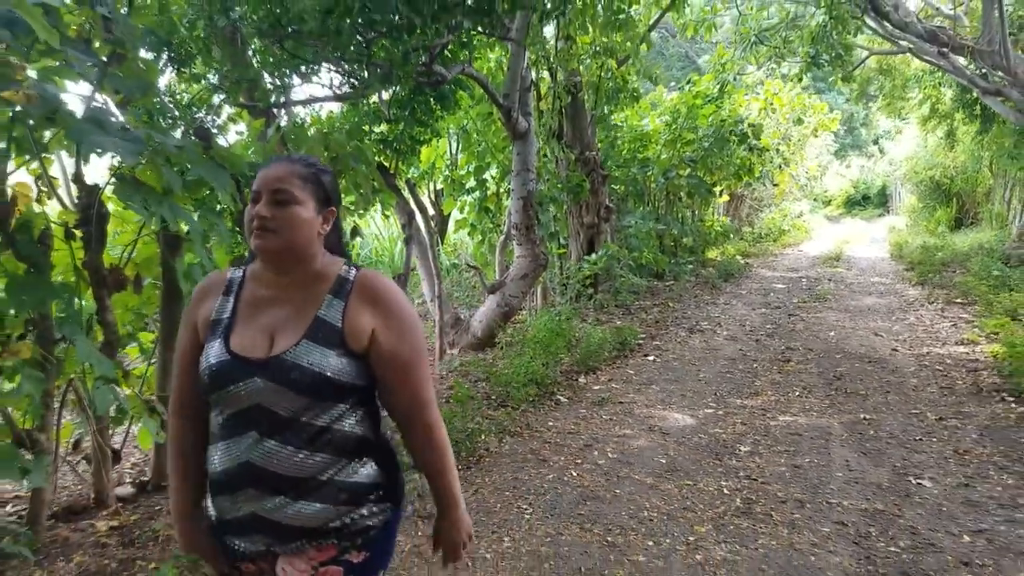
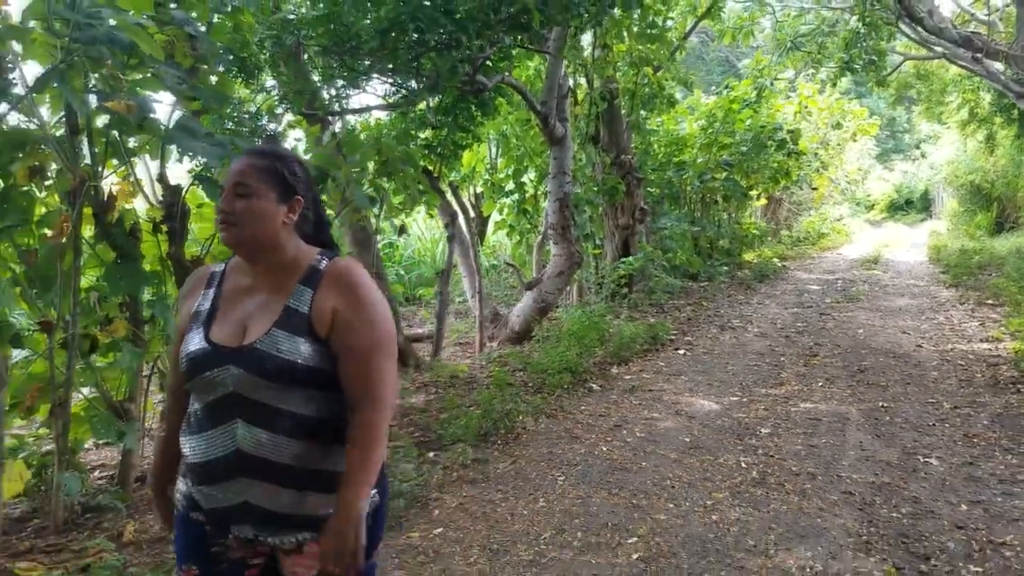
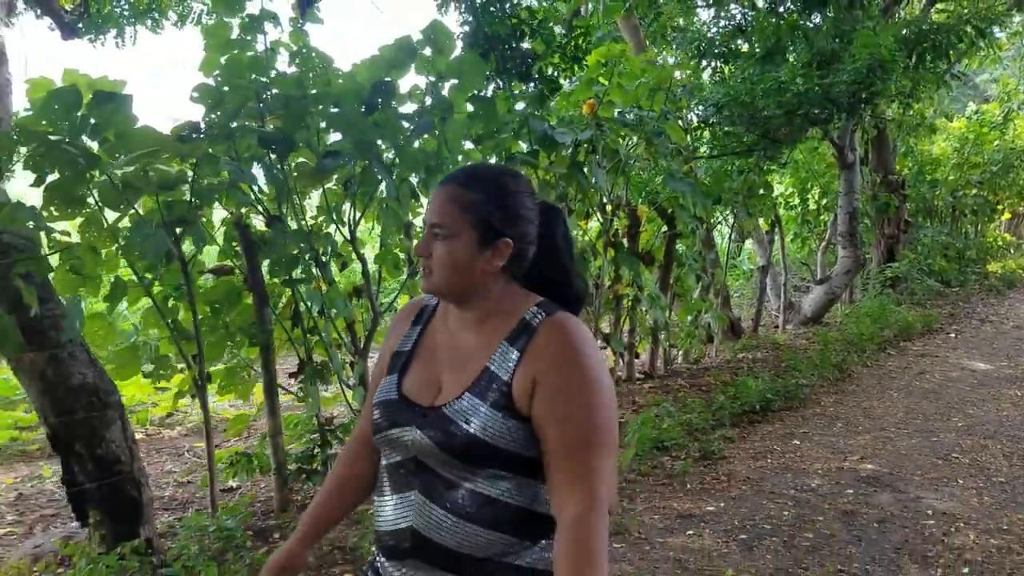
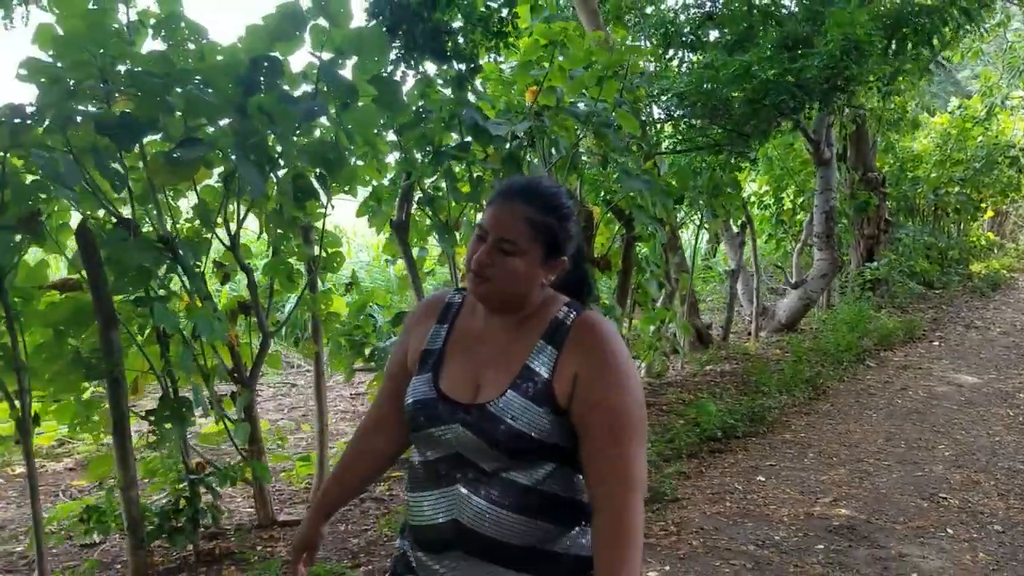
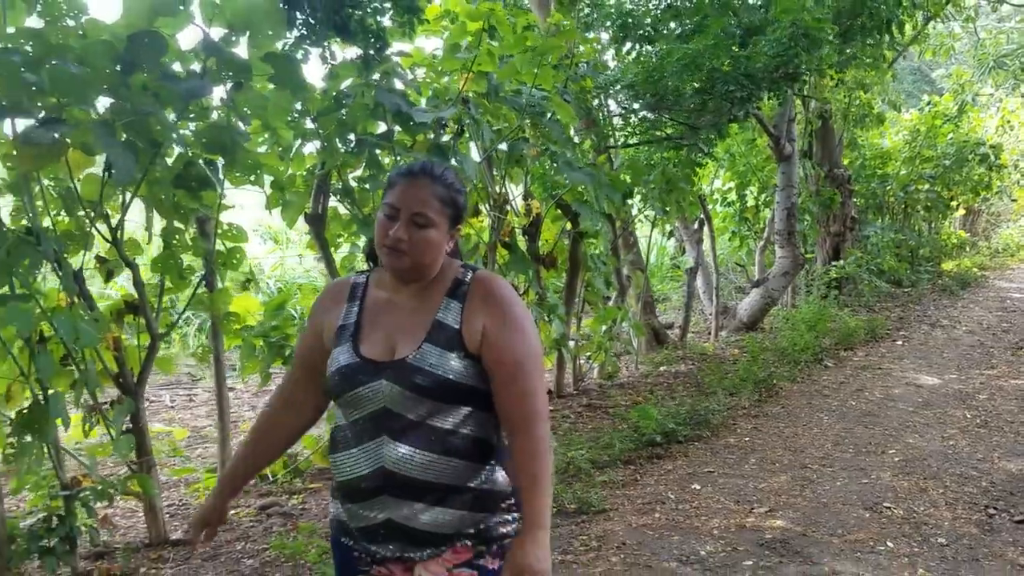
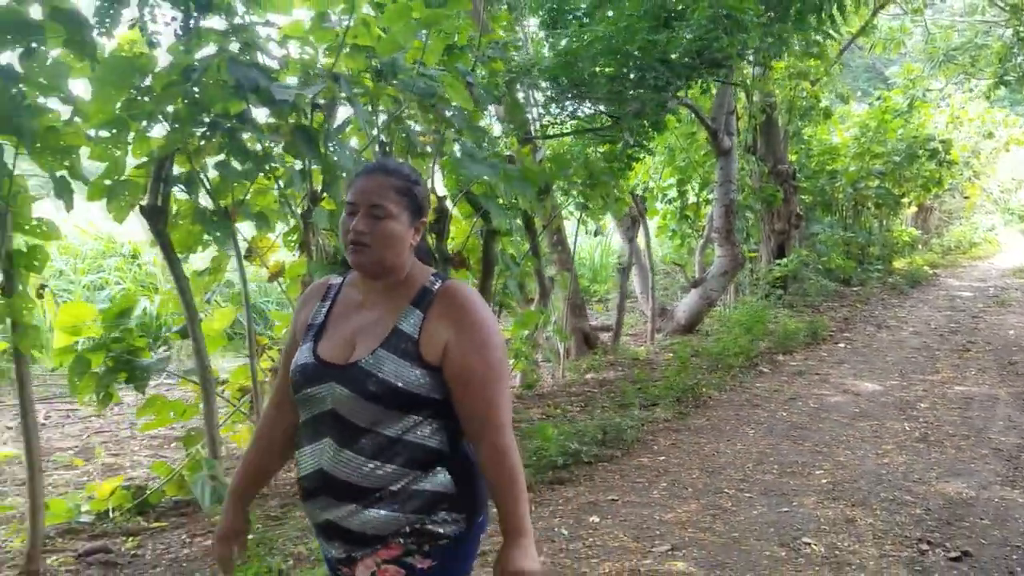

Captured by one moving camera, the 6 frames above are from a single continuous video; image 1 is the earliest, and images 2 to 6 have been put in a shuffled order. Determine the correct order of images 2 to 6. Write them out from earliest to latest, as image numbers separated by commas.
2, 6, 5, 4, 3
